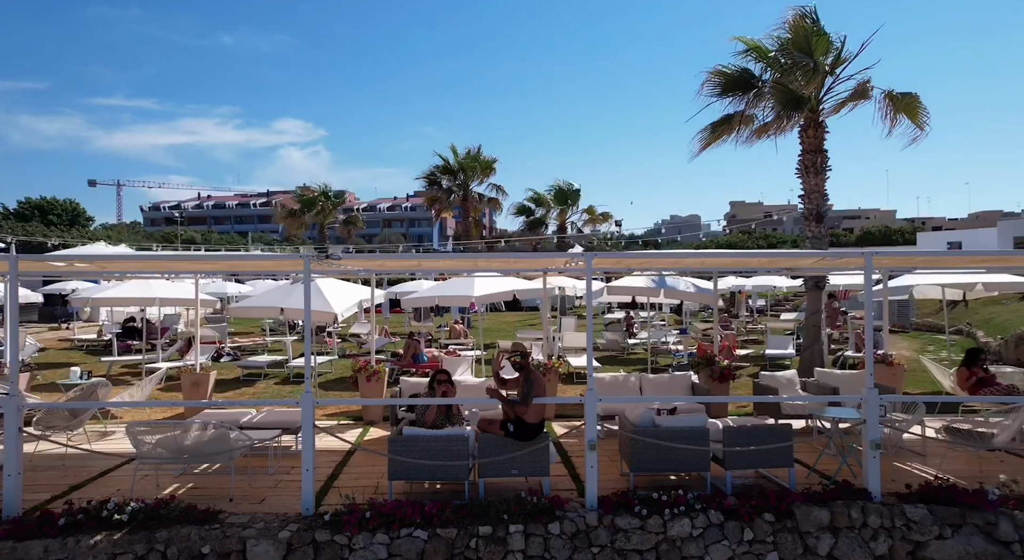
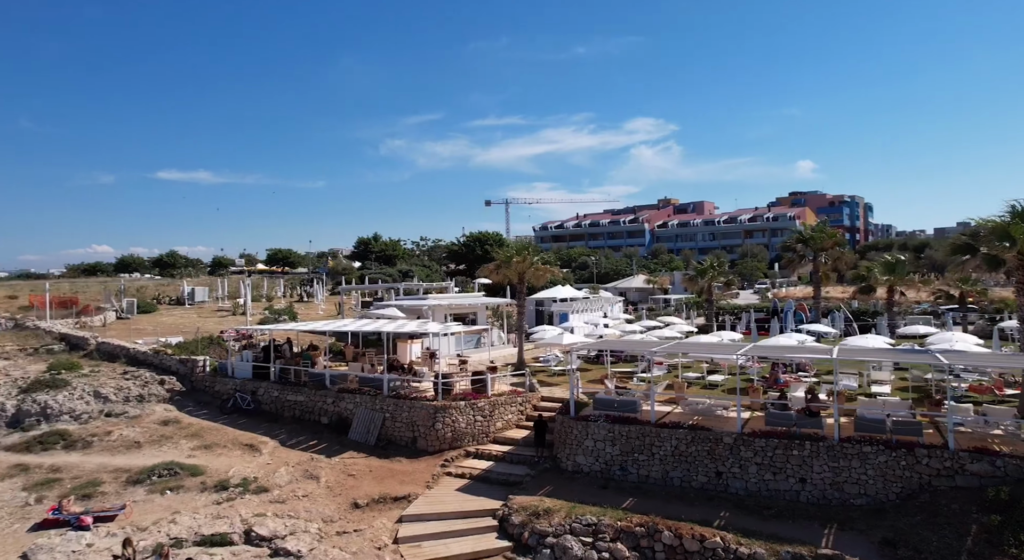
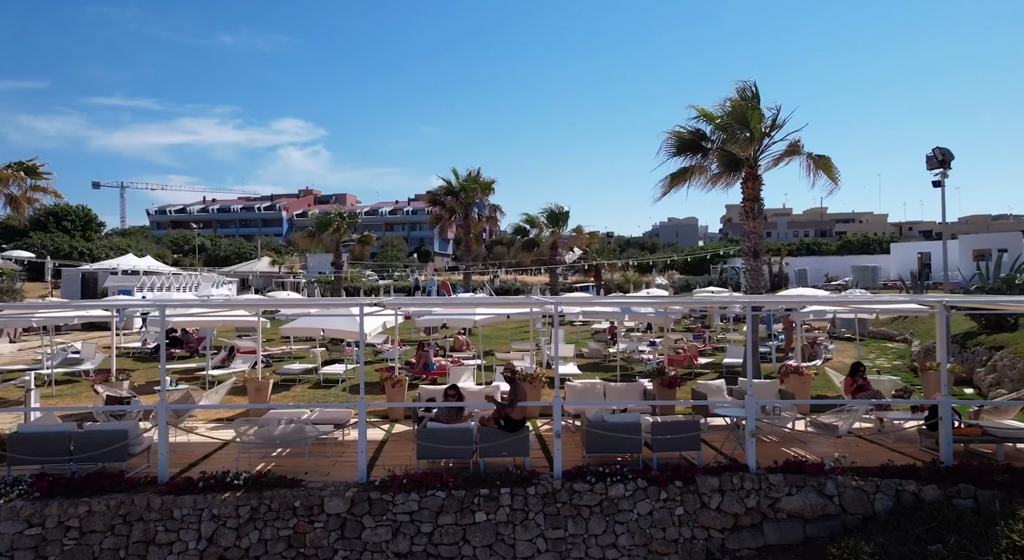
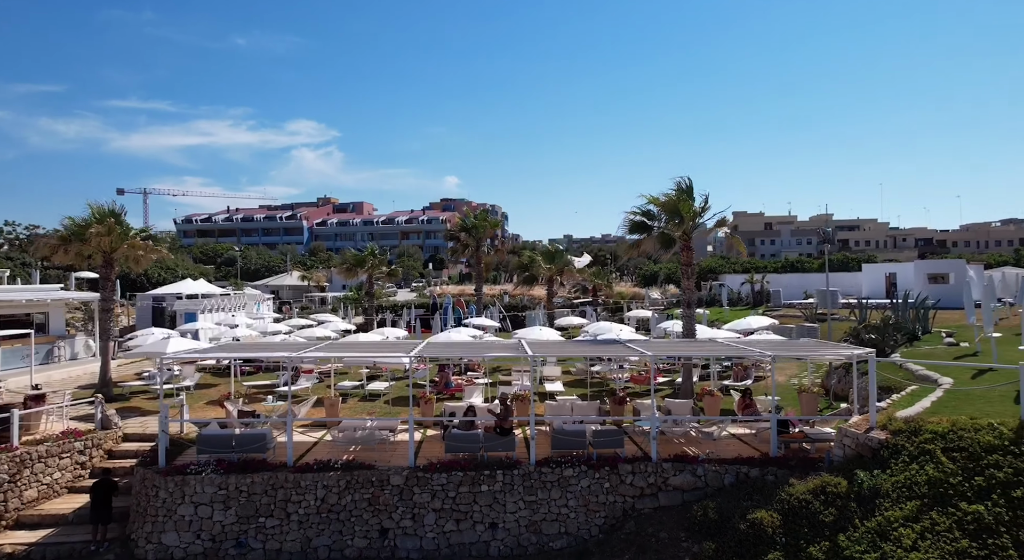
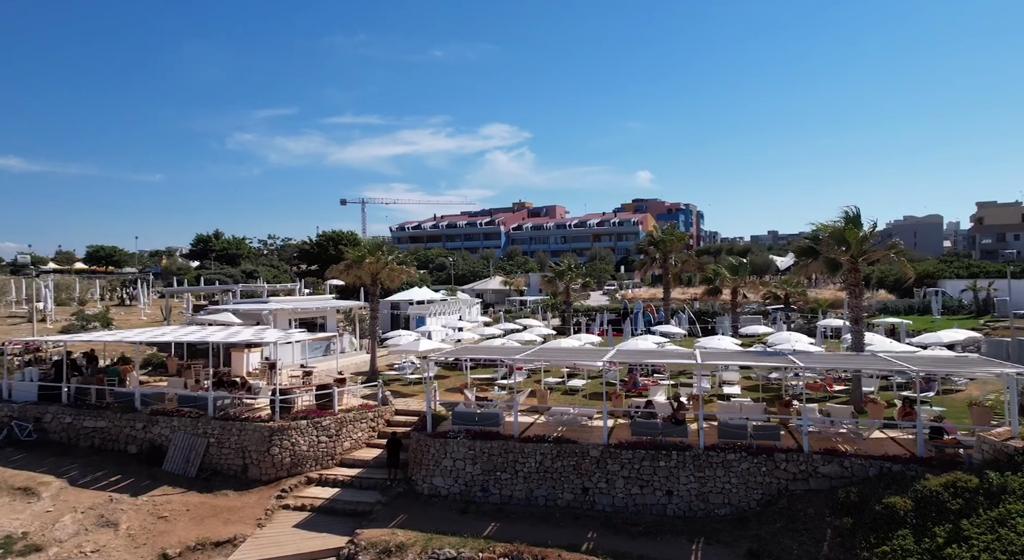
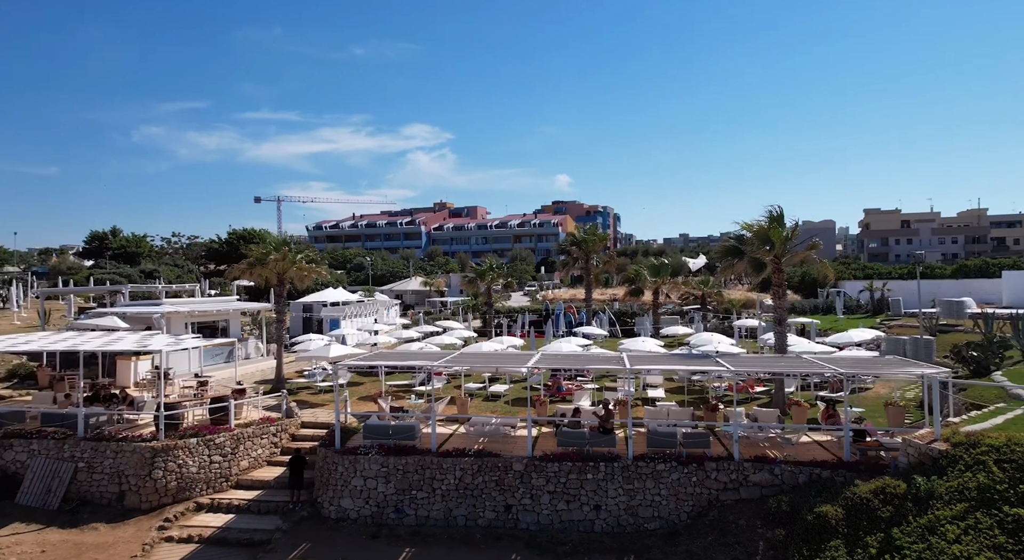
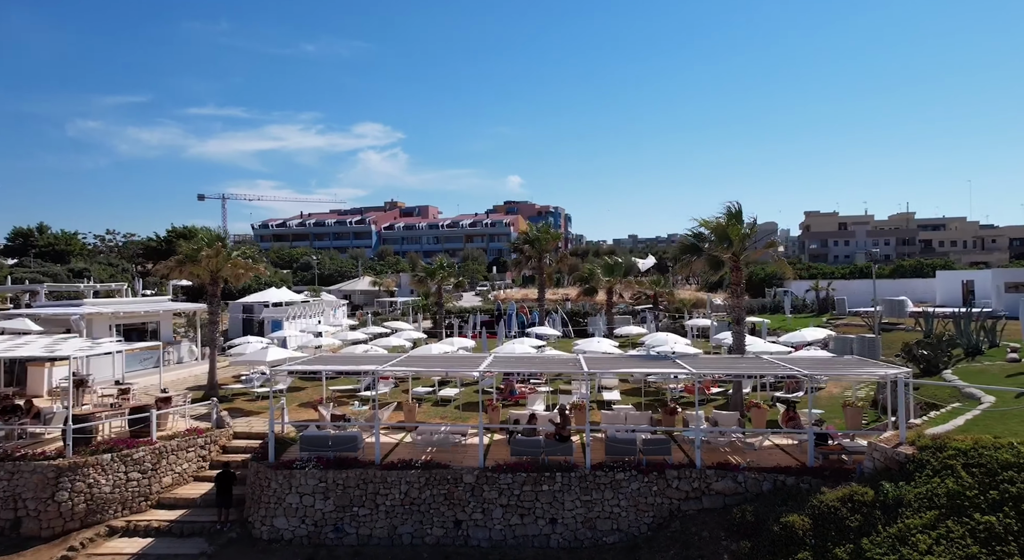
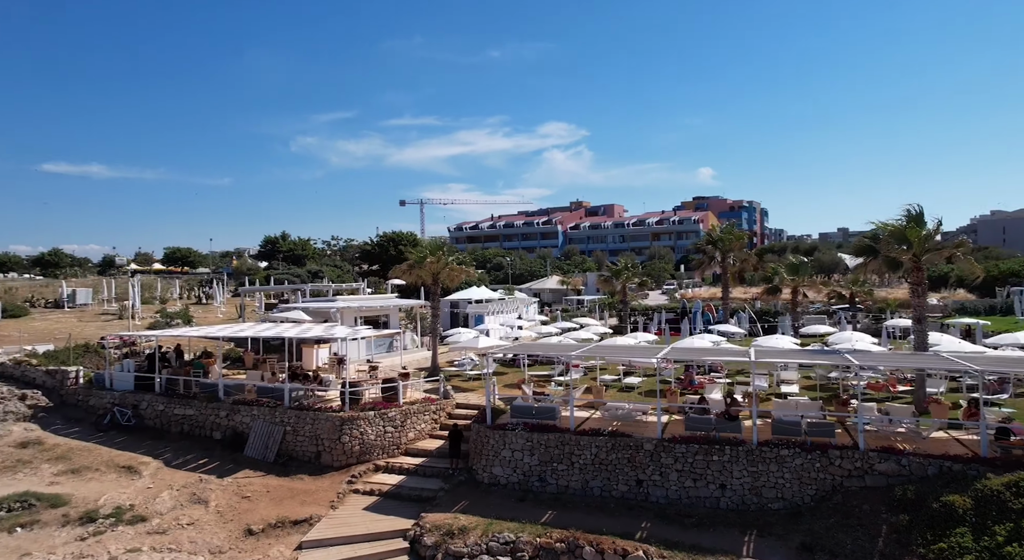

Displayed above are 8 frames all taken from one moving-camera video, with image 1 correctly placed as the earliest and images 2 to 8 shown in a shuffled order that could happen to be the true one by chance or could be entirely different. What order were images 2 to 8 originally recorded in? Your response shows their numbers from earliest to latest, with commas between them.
3, 4, 7, 6, 5, 8, 2
